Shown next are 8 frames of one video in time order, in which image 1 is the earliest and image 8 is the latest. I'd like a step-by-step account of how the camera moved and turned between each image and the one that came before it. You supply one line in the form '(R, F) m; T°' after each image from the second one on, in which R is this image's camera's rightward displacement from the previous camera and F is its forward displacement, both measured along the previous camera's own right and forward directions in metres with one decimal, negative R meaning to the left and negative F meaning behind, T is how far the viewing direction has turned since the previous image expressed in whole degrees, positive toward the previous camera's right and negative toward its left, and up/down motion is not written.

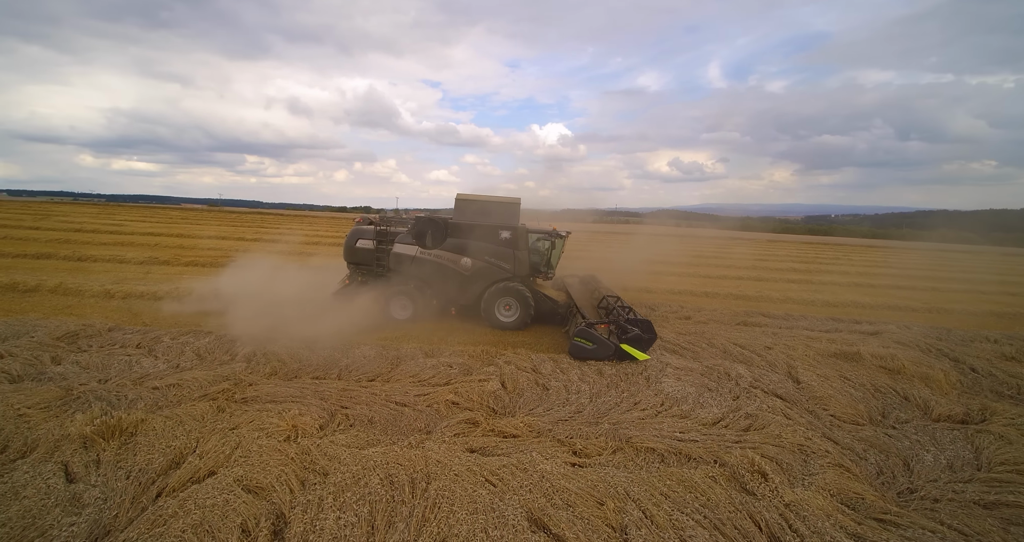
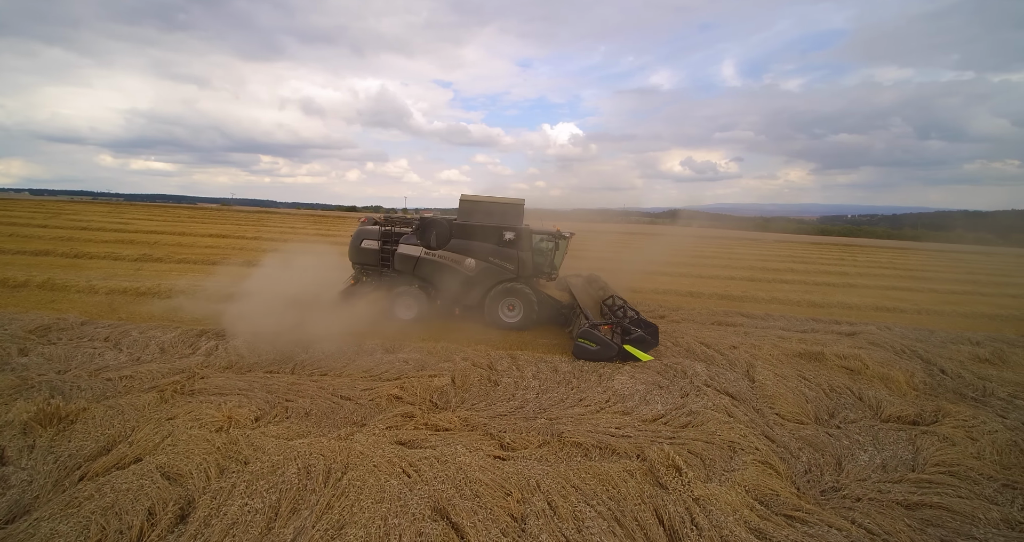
(+0.7, -0.1) m; -1°
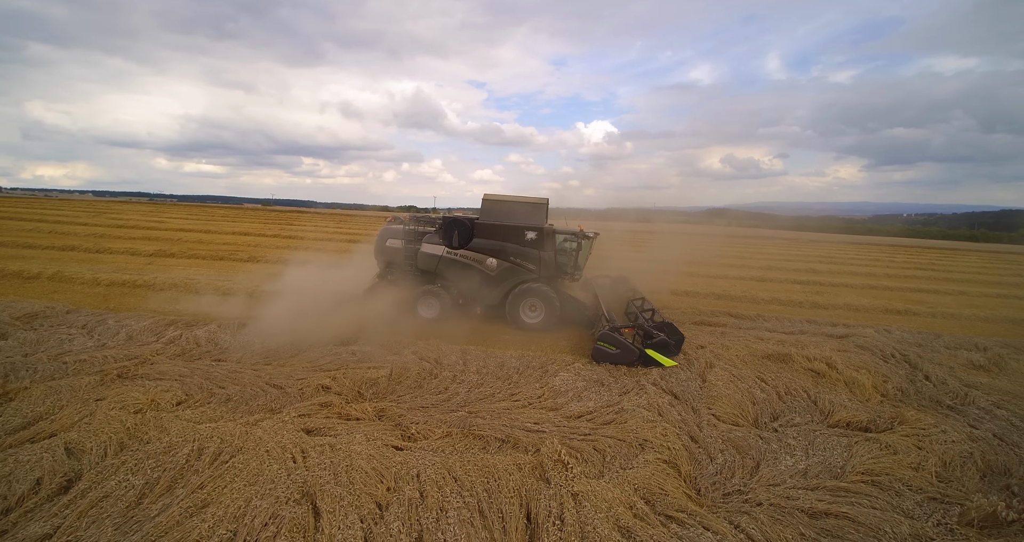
(+1.1, 0.0) m; -4°
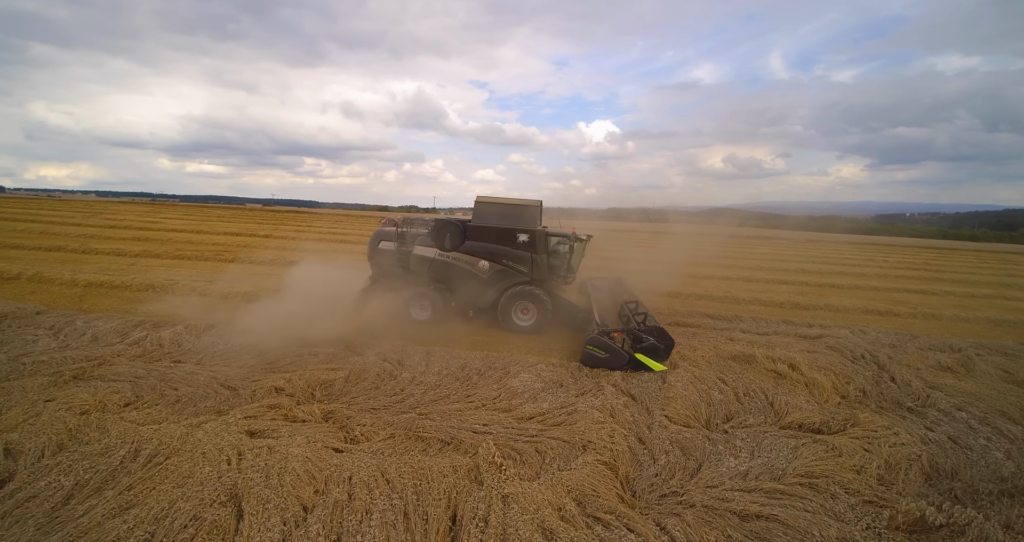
(+0.5, 0.0) m; 0°
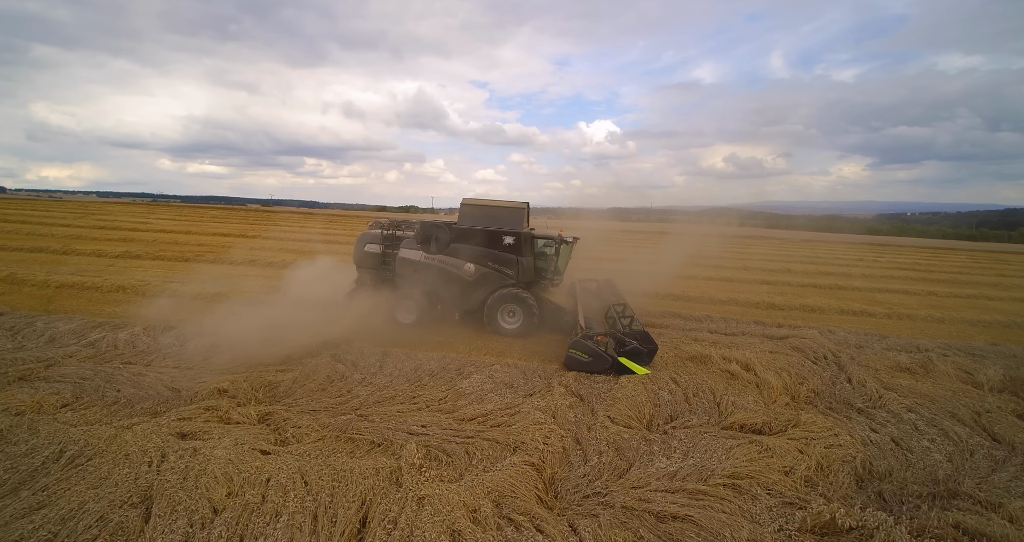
(+0.6, 0.0) m; 0°
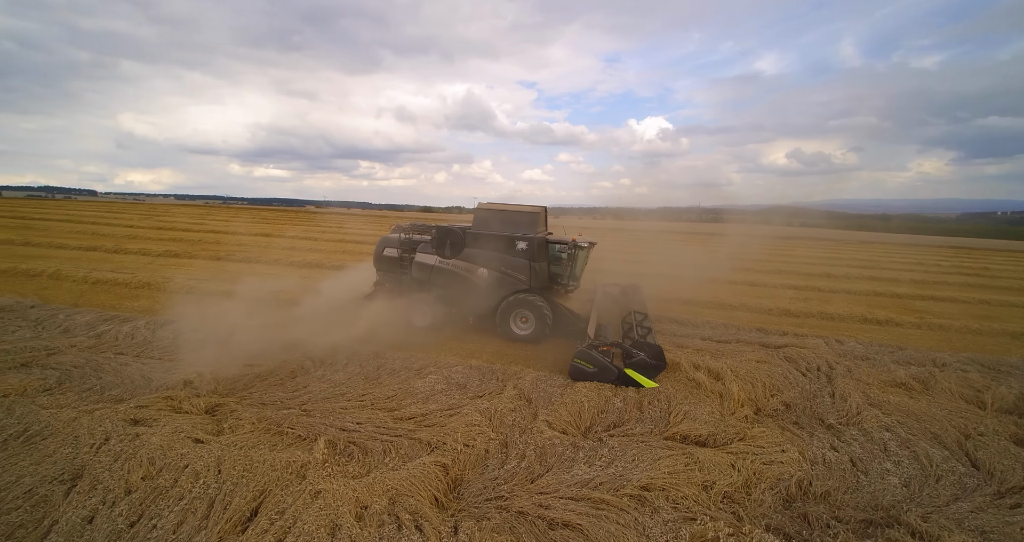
(+1.1, 0.0) m; -6°
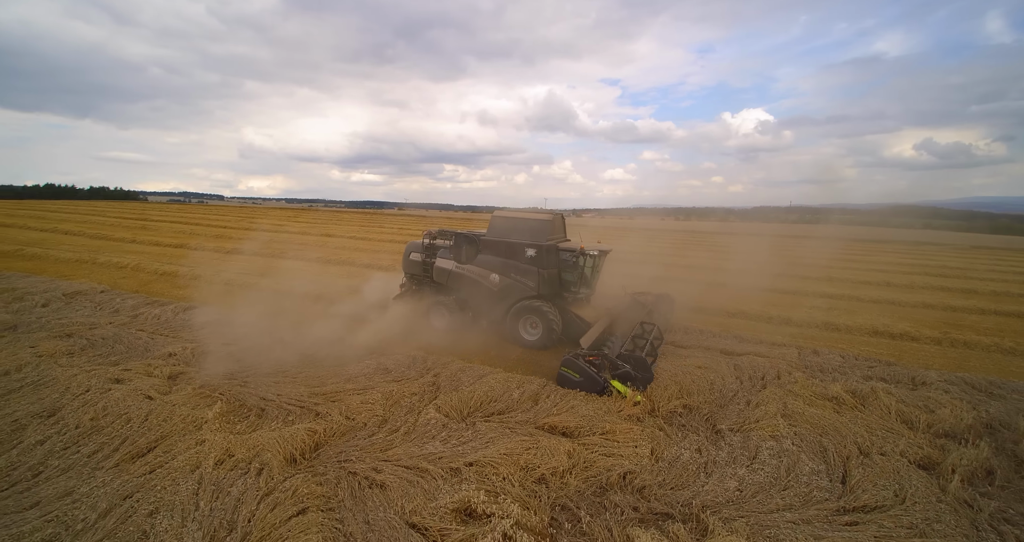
(+2.0, -0.3) m; -10°
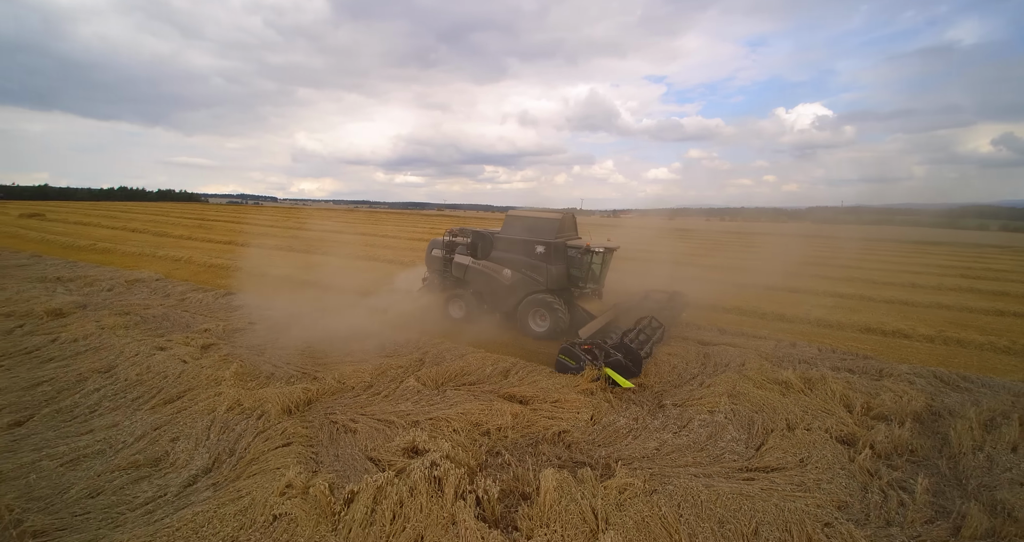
(+0.9, -0.7) m; -5°
